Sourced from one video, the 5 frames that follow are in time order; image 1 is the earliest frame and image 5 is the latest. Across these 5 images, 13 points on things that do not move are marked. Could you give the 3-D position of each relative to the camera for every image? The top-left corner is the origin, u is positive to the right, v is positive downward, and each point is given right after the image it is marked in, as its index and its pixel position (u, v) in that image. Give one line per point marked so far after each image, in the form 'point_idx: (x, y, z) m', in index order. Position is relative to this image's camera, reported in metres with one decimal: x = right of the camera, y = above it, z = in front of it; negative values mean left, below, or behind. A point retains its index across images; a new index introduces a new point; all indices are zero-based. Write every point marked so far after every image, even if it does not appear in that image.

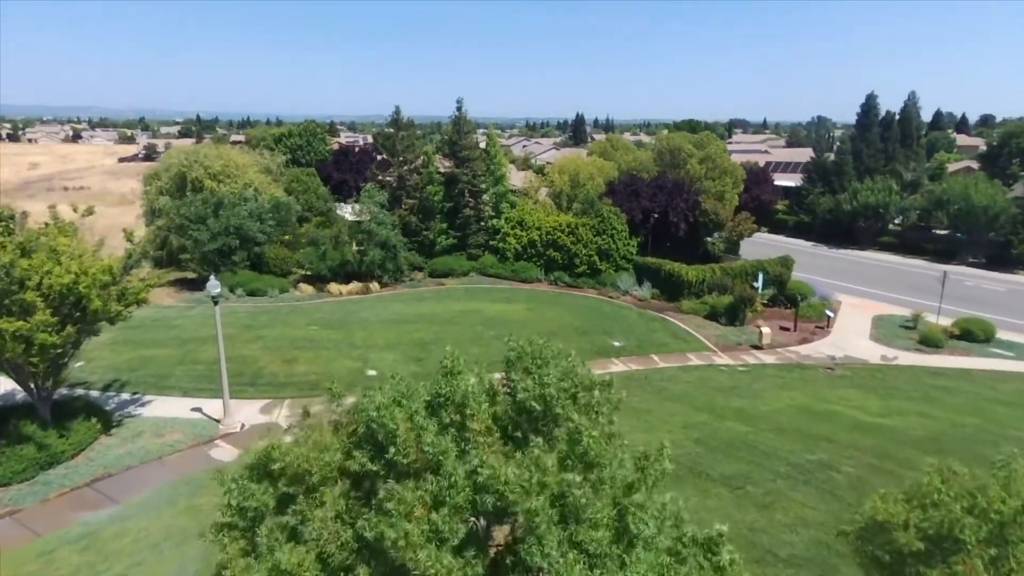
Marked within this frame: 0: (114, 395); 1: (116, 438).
0: (-10.9, -2.9, +17.3) m
1: (-9.2, -3.5, +14.7) m
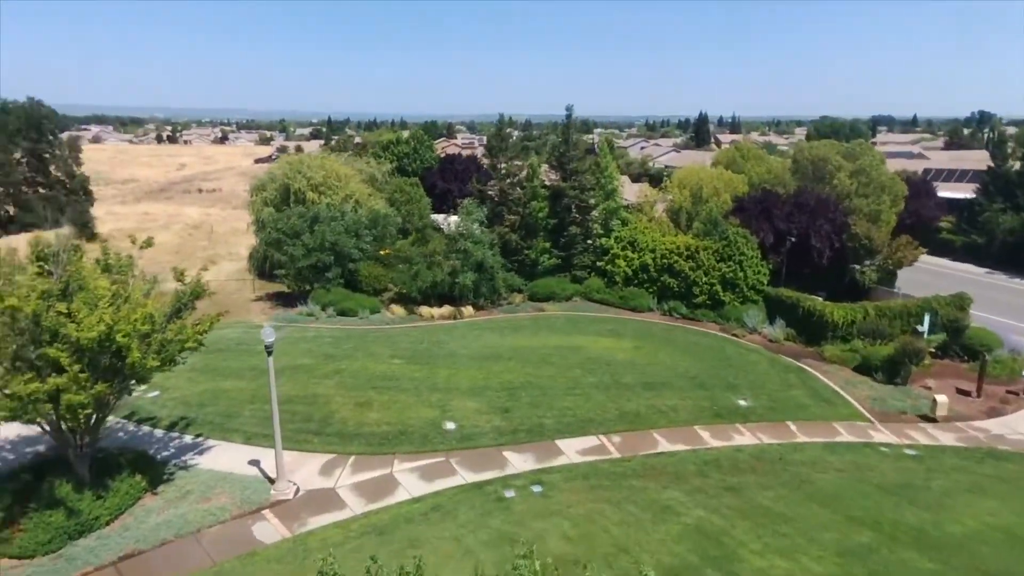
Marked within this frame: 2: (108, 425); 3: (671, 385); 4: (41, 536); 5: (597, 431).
0: (-8.5, -3.8, +16.1) m
1: (-7.3, -4.4, +13.2) m
2: (-10.4, -3.6, +16.4) m
3: (+5.0, -3.1, +19.9) m
4: (-8.4, -4.4, +11.3) m
5: (+2.3, -3.8, +17.0) m
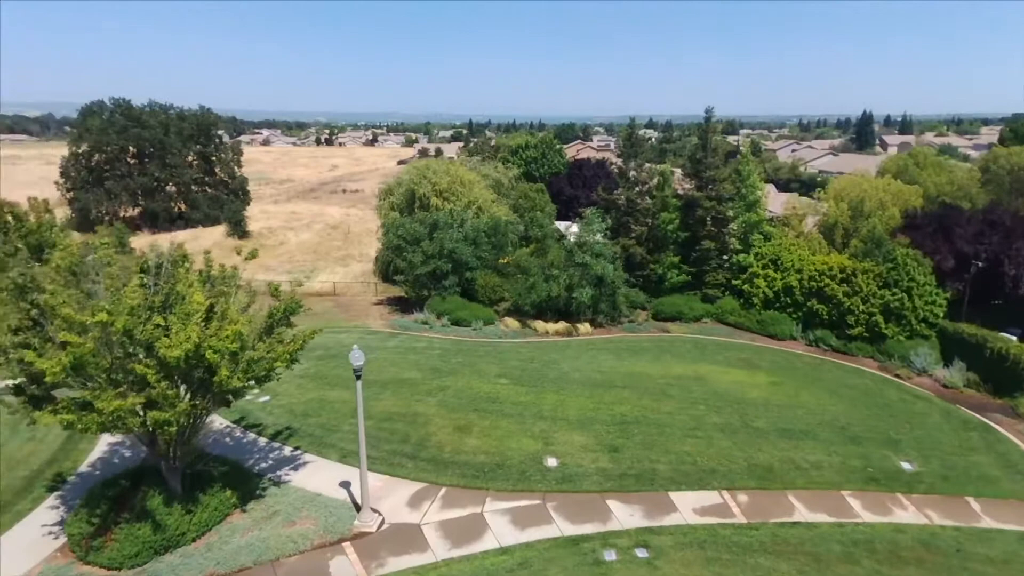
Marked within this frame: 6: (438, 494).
0: (-6.0, -4.0, +16.0) m
1: (-5.4, -4.7, +13.0) m
2: (-7.8, -3.7, +16.7) m
3: (+8.1, -3.9, +17.0) m
4: (-6.8, -4.6, +11.3) m
5: (+4.8, -4.5, +14.7) m
6: (-1.6, -4.6, +14.2) m
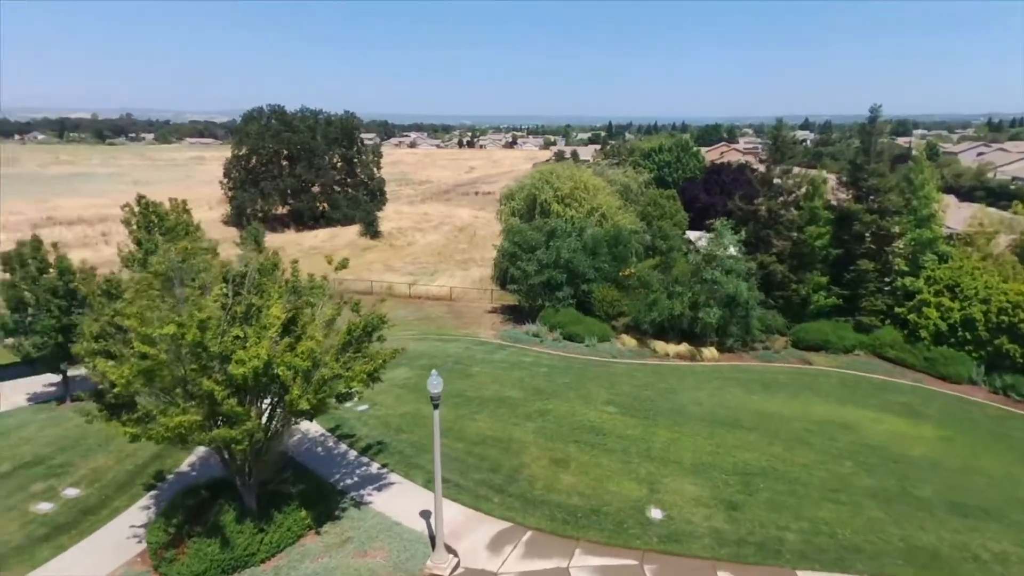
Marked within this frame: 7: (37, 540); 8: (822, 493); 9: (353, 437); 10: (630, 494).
0: (-3.6, -4.3, +15.4) m
1: (-3.7, -4.9, +12.3) m
2: (-5.2, -3.9, +16.5) m
3: (+10.3, -4.8, +13.4) m
4: (-5.5, -4.8, +11.0) m
5: (+6.6, -5.3, +11.9) m
6: (+0.2, -5.0, +12.8) m
7: (-8.9, -4.7, +11.9) m
8: (+7.0, -4.6, +14.2) m
9: (-4.2, -3.9, +16.7) m
10: (+2.6, -4.6, +14.2) m
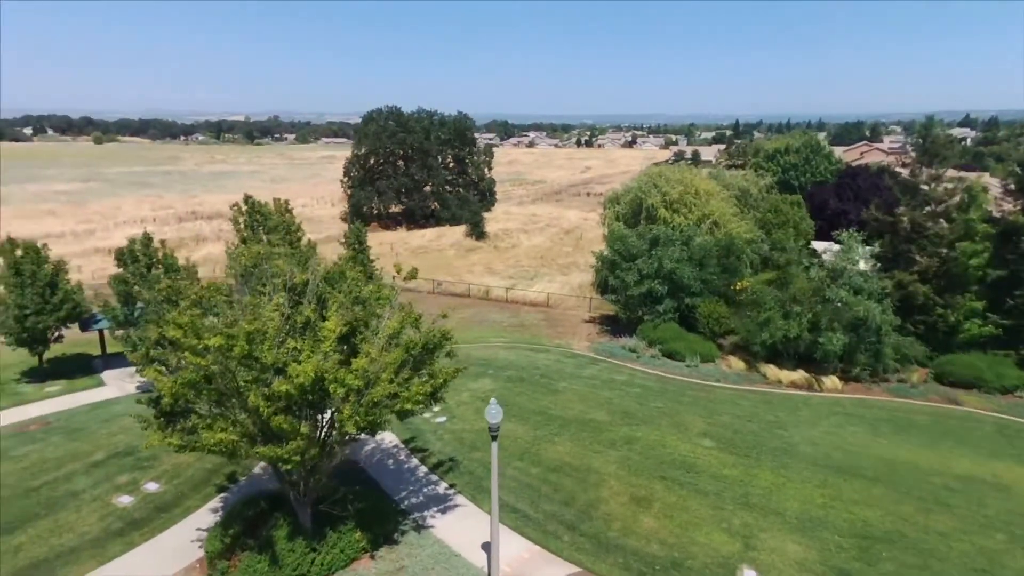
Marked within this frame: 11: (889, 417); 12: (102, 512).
0: (-1.8, -4.5, +14.7) m
1: (-2.5, -5.1, +11.7) m
2: (-3.2, -4.0, +16.0) m
3: (+11.5, -5.6, +10.3) m
4: (-4.5, -4.9, +10.7) m
5: (+7.5, -5.9, +9.4) m
6: (+1.4, -5.4, +11.5) m
7: (-7.7, -4.7, +12.2) m
8: (+8.3, -5.2, +11.7) m
9: (-2.2, -4.1, +16.0) m
10: (+4.0, -5.1, +12.4) m
11: (+10.7, -3.7, +18.0) m
12: (-8.2, -4.5, +12.7) m
